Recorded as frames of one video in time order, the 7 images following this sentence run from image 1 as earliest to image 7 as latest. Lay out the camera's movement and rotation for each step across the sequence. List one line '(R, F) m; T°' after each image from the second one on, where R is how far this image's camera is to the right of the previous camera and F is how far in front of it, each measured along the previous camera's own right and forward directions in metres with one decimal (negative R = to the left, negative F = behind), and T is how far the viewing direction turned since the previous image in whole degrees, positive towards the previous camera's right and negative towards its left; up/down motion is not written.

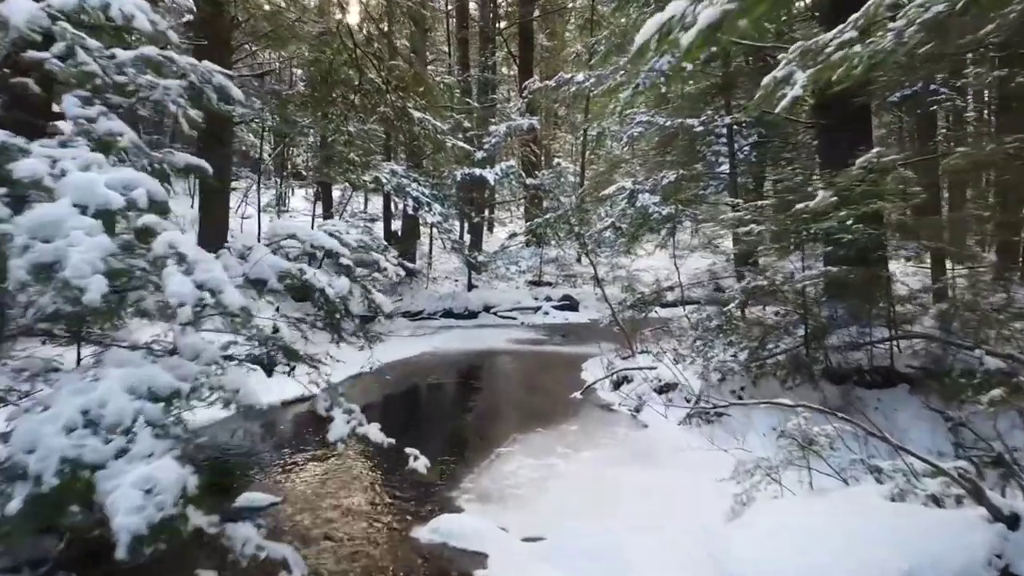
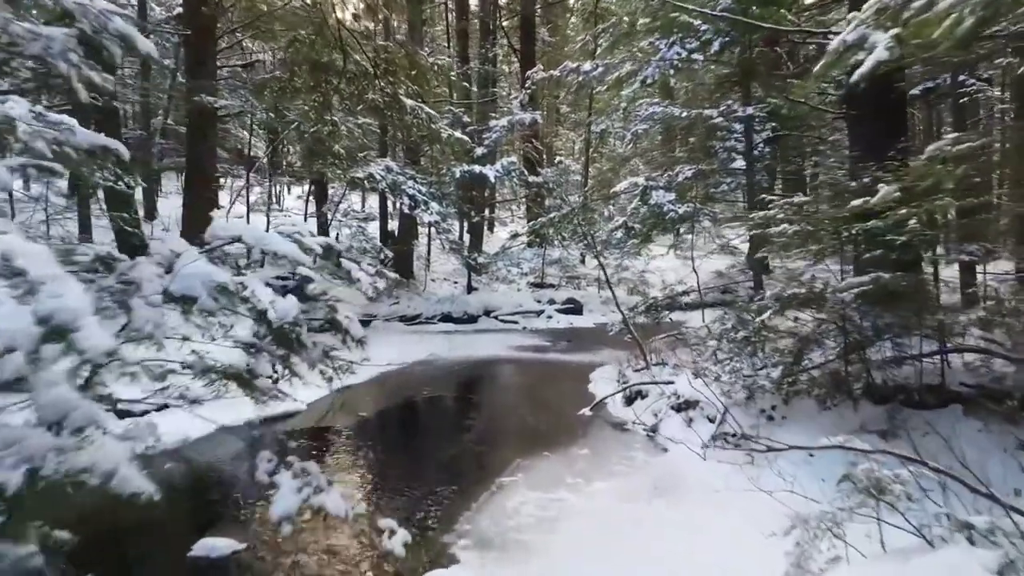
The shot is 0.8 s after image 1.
(0.0, +0.8) m; 0°
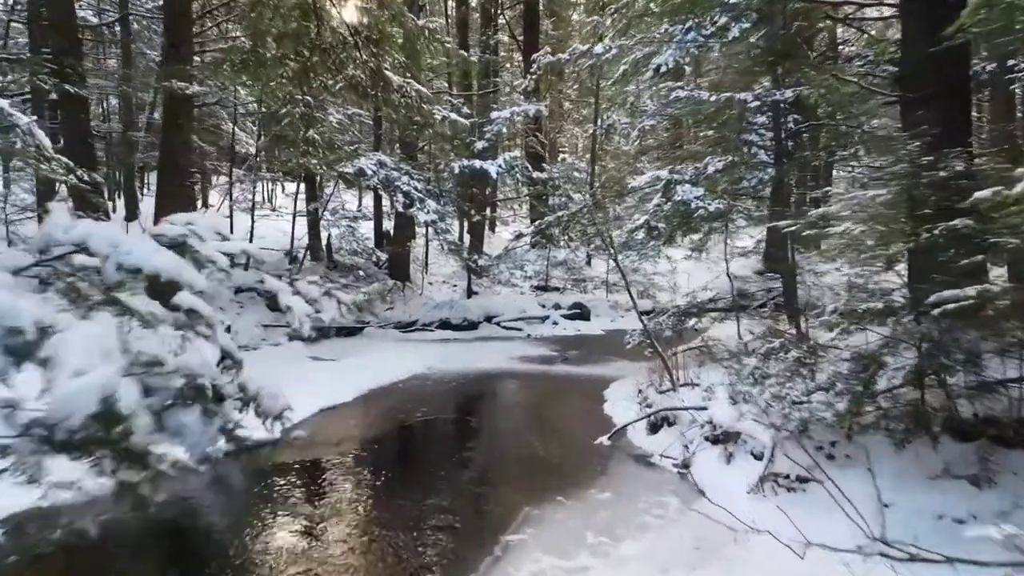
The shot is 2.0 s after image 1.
(0.0, +1.2) m; 0°
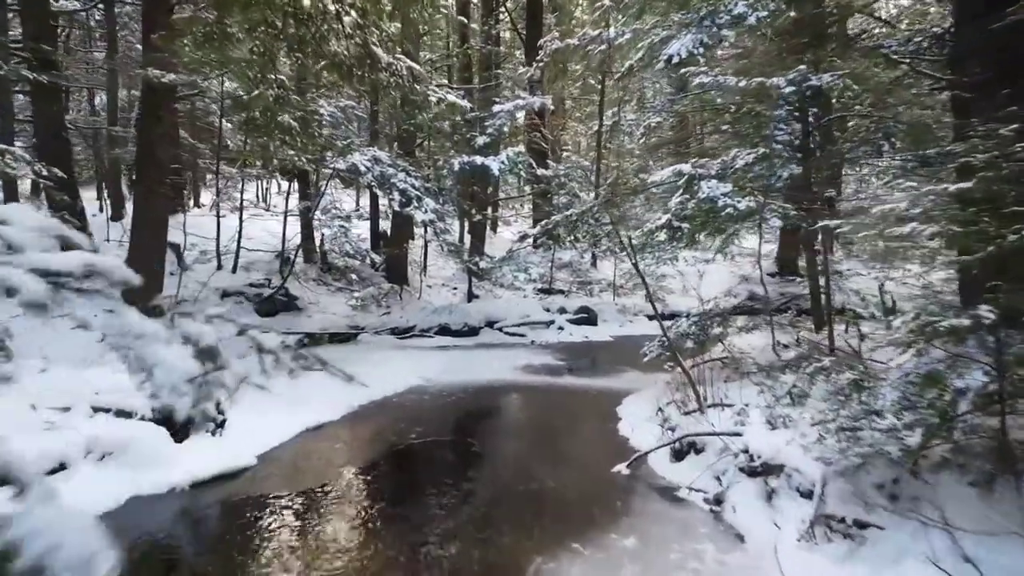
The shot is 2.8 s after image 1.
(0.0, +0.9) m; 0°
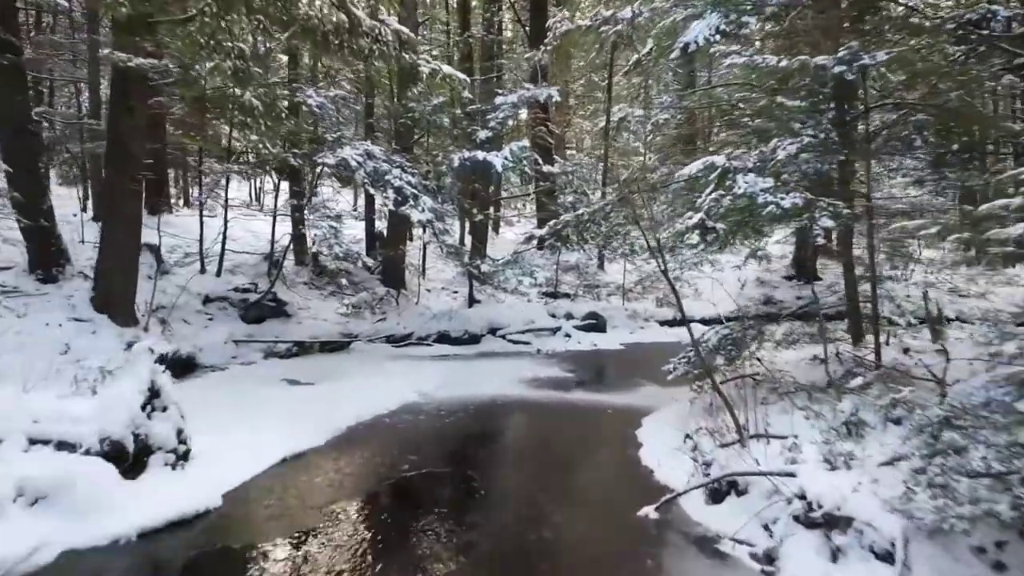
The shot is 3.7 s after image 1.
(0.0, +1.0) m; 0°
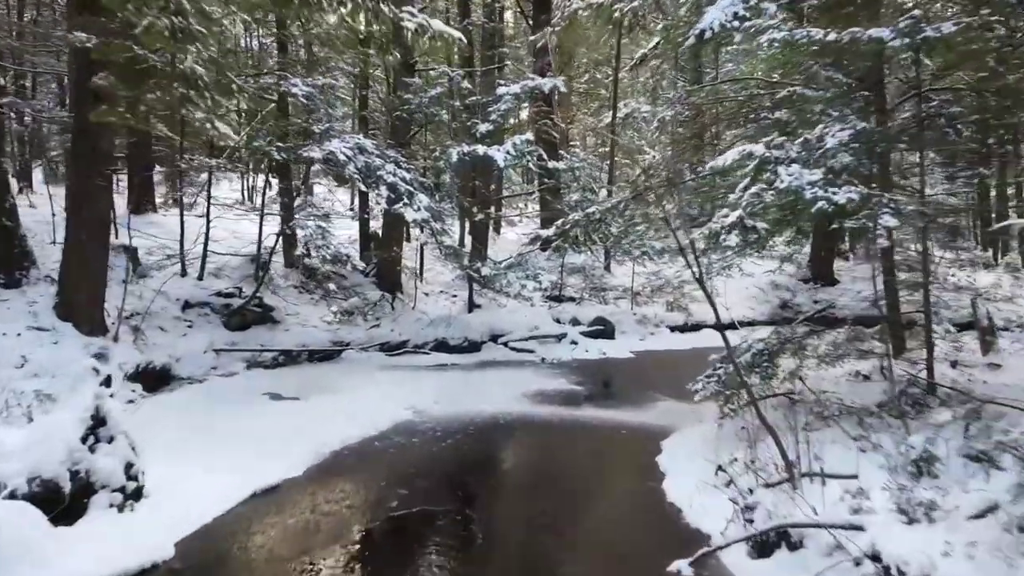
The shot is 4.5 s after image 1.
(0.0, +0.9) m; 0°
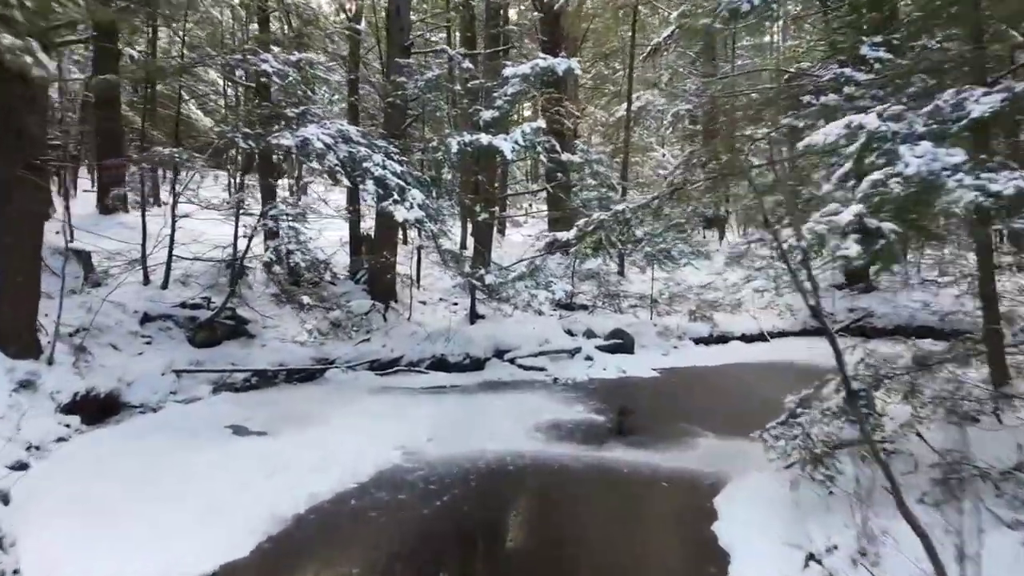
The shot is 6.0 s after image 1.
(-0.1, +1.6) m; 0°
